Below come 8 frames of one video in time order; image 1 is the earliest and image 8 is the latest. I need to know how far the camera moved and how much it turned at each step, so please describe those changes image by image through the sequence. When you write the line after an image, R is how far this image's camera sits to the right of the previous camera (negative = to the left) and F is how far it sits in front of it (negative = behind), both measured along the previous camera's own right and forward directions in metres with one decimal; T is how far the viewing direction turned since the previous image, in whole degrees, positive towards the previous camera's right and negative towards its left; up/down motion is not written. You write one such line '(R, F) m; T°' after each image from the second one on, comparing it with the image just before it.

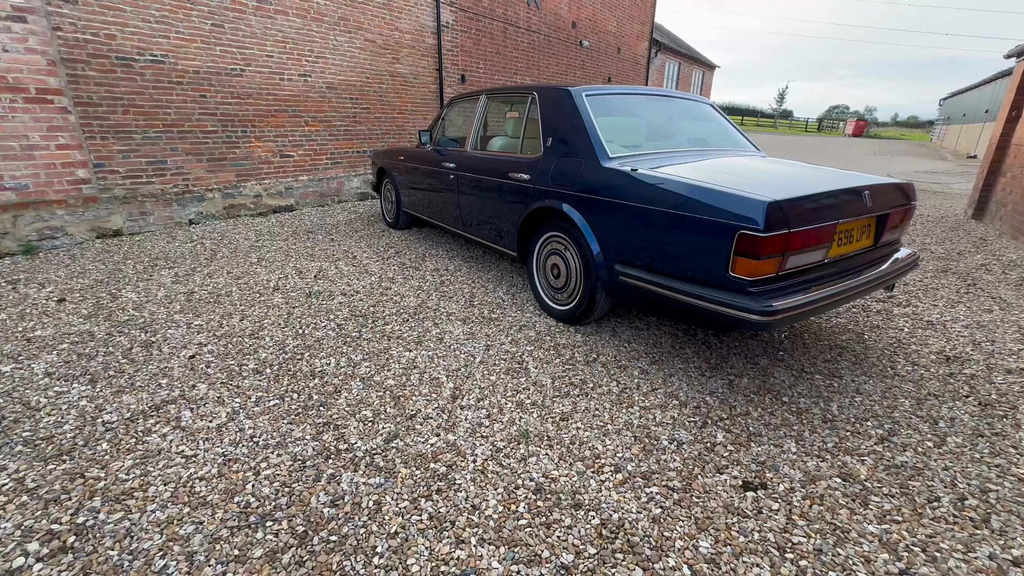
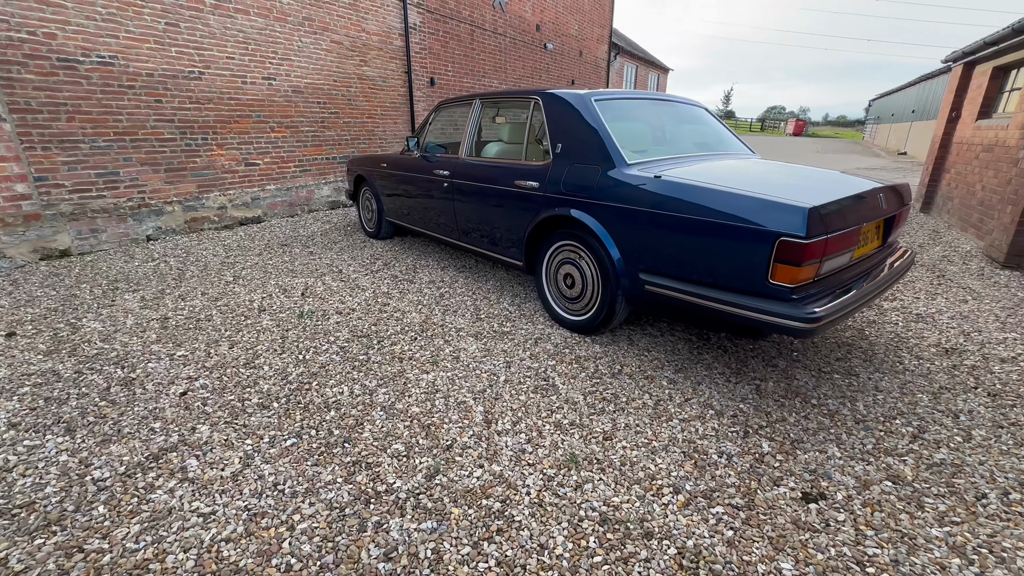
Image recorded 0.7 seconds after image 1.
(-0.3, +0.1) m; +5°
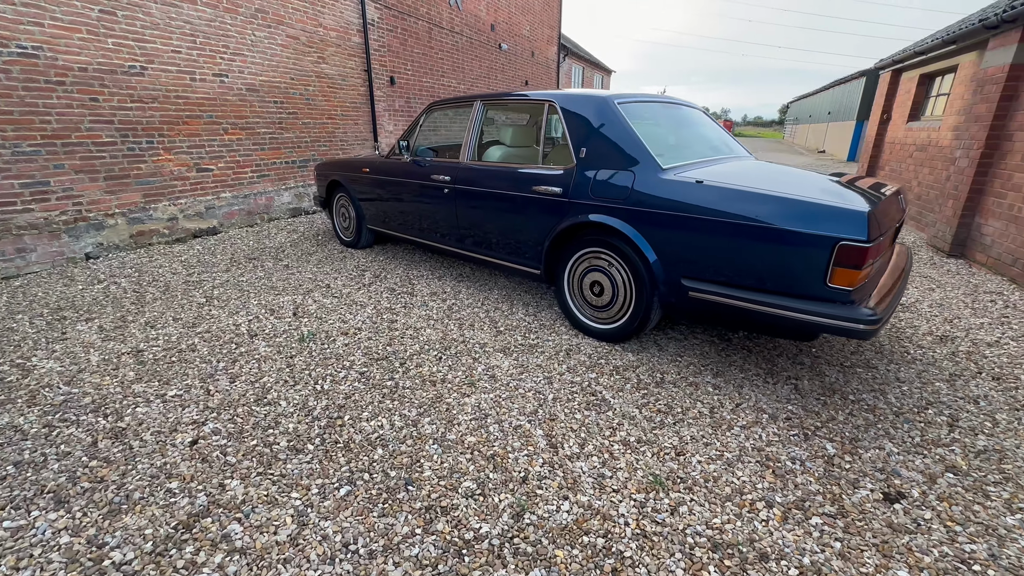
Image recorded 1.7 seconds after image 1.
(-0.5, +0.2) m; +7°
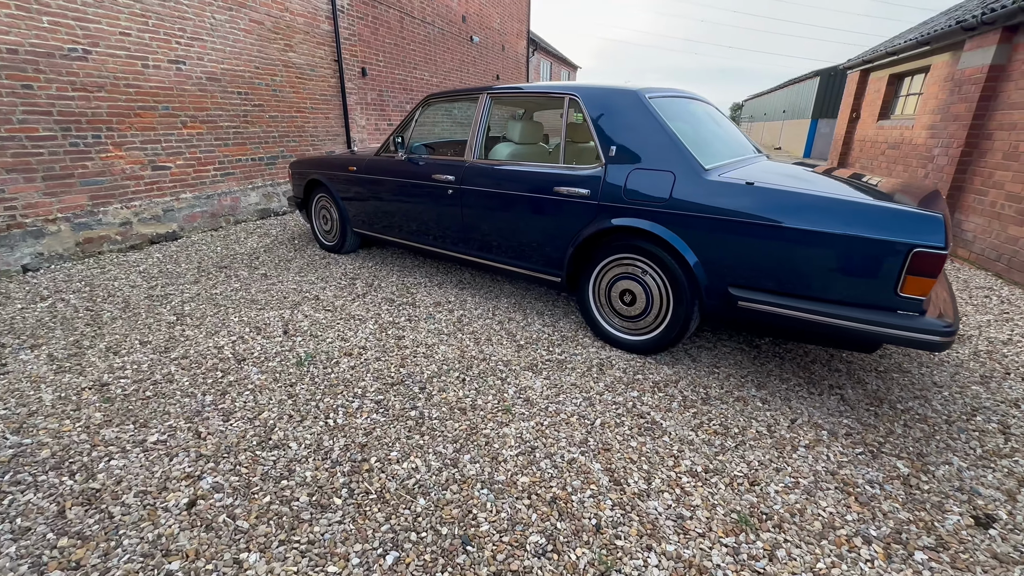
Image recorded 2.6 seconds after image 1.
(-0.4, +0.3) m; +5°
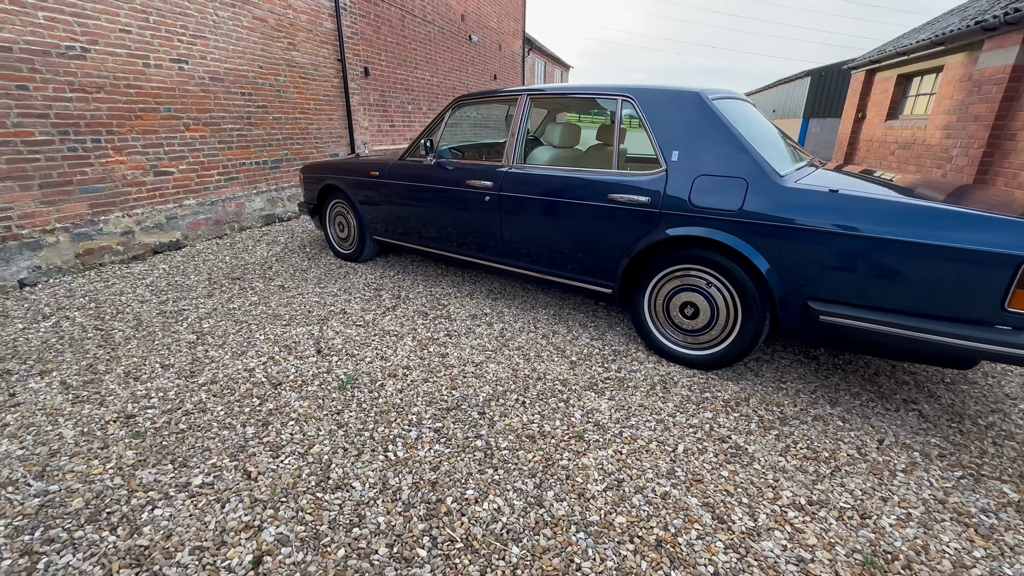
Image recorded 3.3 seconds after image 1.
(-0.4, +0.2) m; +2°
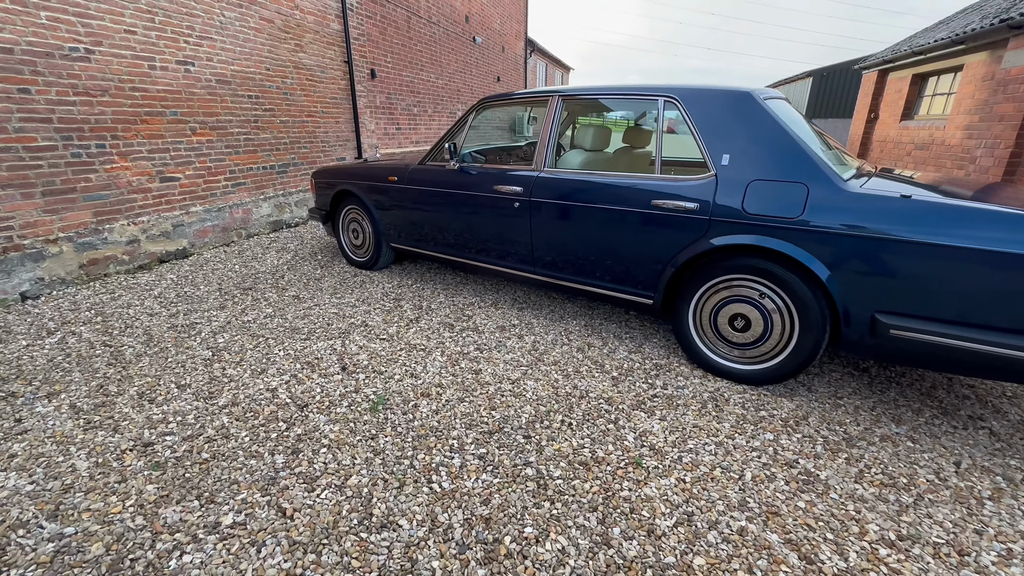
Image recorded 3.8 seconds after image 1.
(-0.2, +0.2) m; 0°
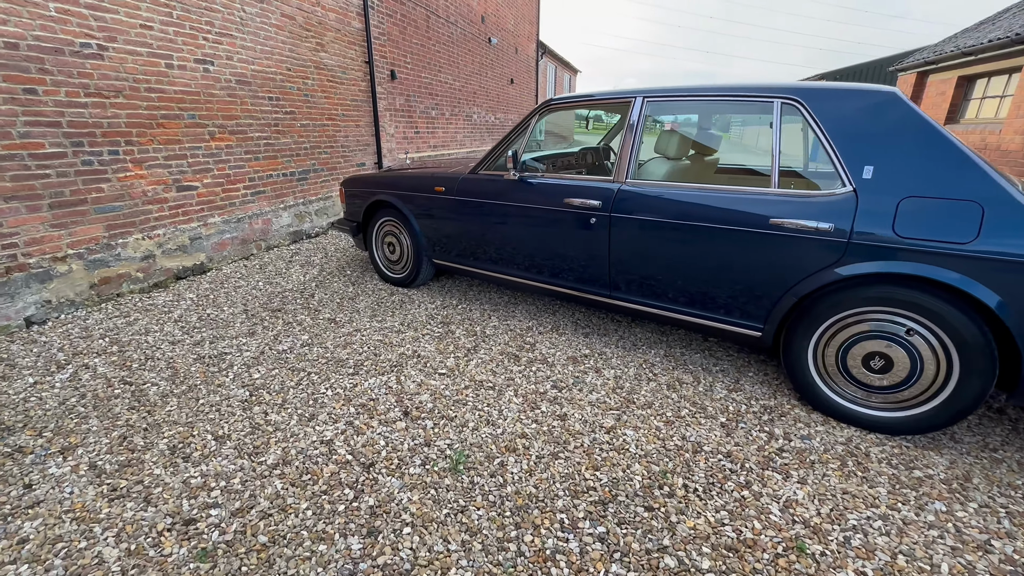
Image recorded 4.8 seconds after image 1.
(-0.5, +0.4) m; 0°
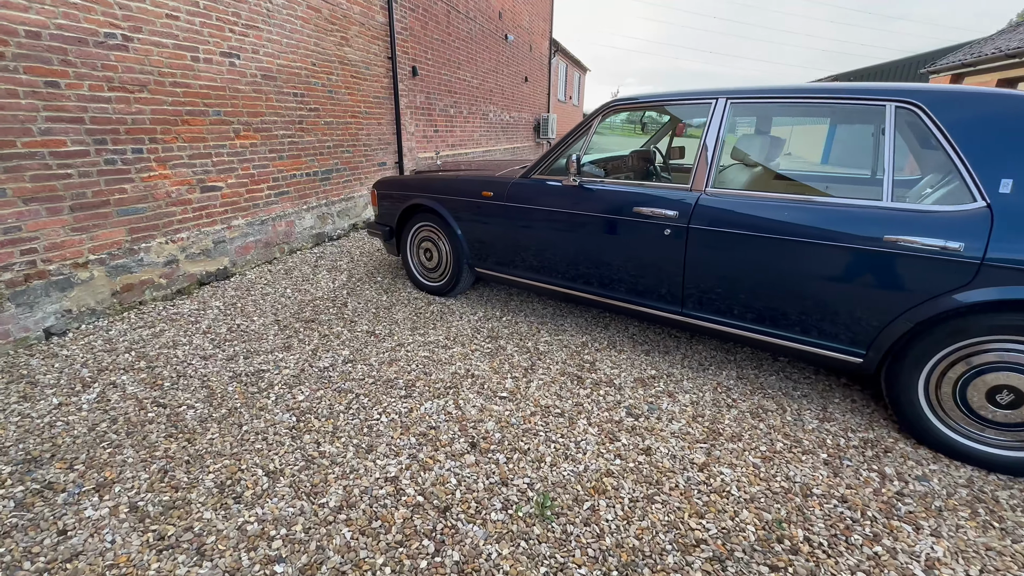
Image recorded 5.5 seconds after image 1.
(-0.4, +0.2) m; 0°
